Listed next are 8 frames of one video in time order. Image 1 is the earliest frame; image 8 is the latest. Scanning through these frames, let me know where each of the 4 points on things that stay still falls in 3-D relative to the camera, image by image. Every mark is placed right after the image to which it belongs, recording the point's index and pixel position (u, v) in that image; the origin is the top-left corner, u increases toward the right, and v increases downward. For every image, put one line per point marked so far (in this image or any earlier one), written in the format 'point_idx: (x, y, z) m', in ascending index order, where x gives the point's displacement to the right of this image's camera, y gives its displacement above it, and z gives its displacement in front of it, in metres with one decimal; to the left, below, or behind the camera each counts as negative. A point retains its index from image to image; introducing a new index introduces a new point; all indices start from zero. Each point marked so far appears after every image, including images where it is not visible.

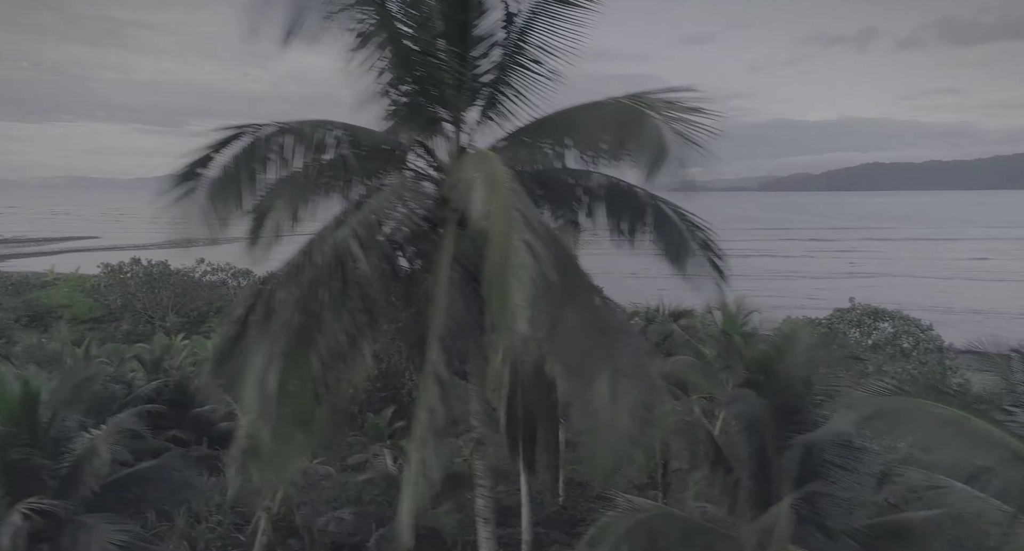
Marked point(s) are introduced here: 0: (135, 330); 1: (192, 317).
0: (-8.2, -1.1, +15.3) m
1: (-8.1, -0.8, +17.4) m
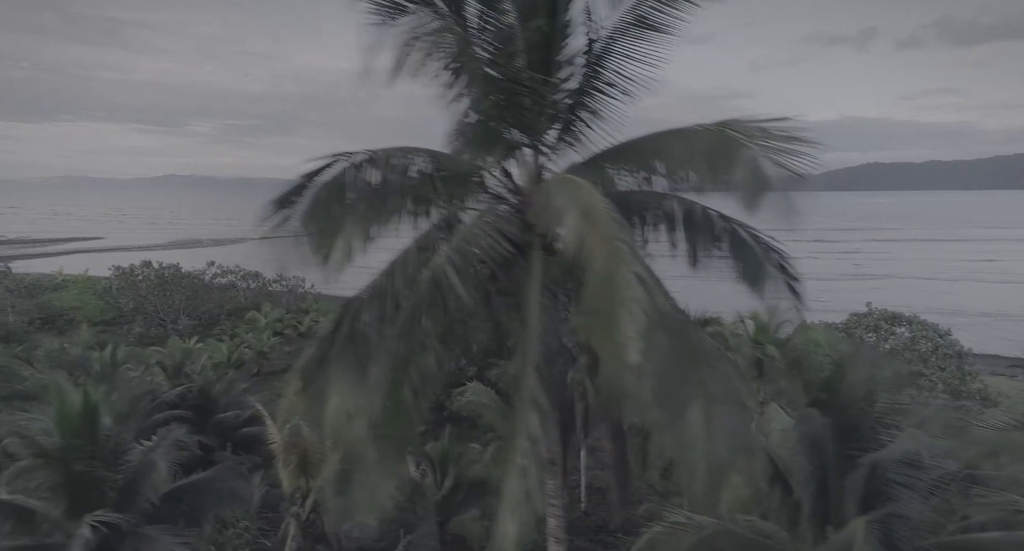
0: (-7.8, -1.2, +15.4) m
1: (-7.6, -1.0, +17.5) m
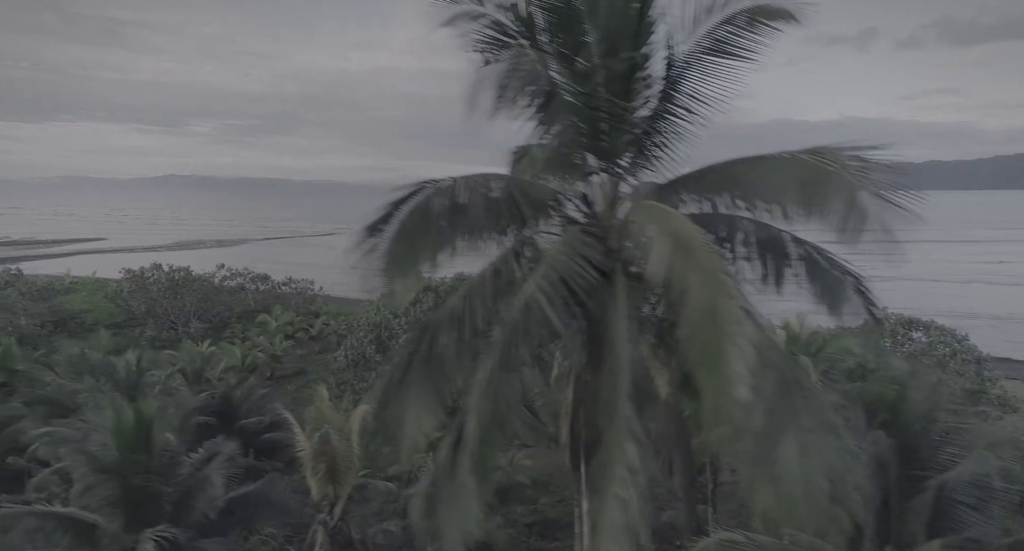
0: (-7.4, -1.3, +15.5) m
1: (-7.2, -1.1, +17.6) m
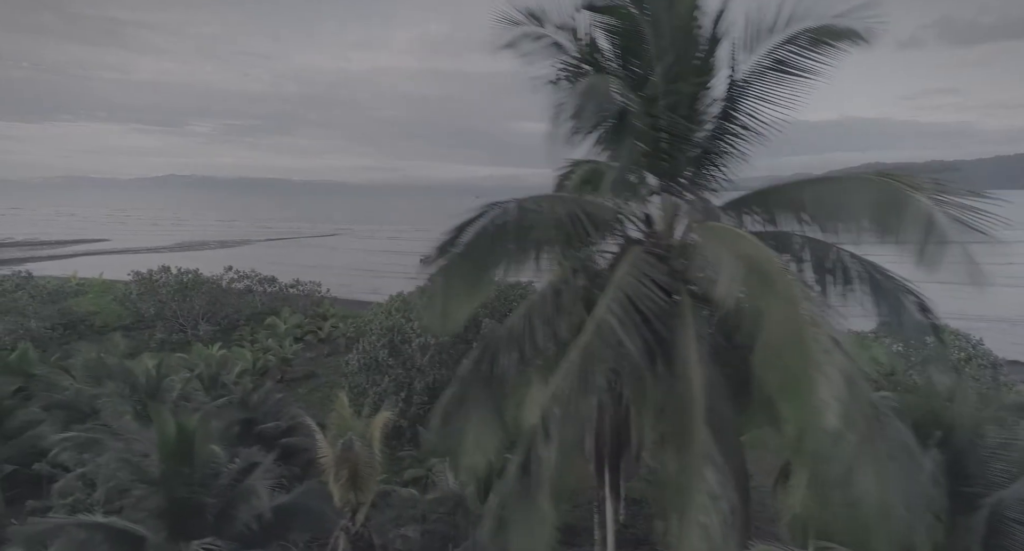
0: (-7.1, -1.4, +15.6) m
1: (-6.9, -1.2, +17.7) m
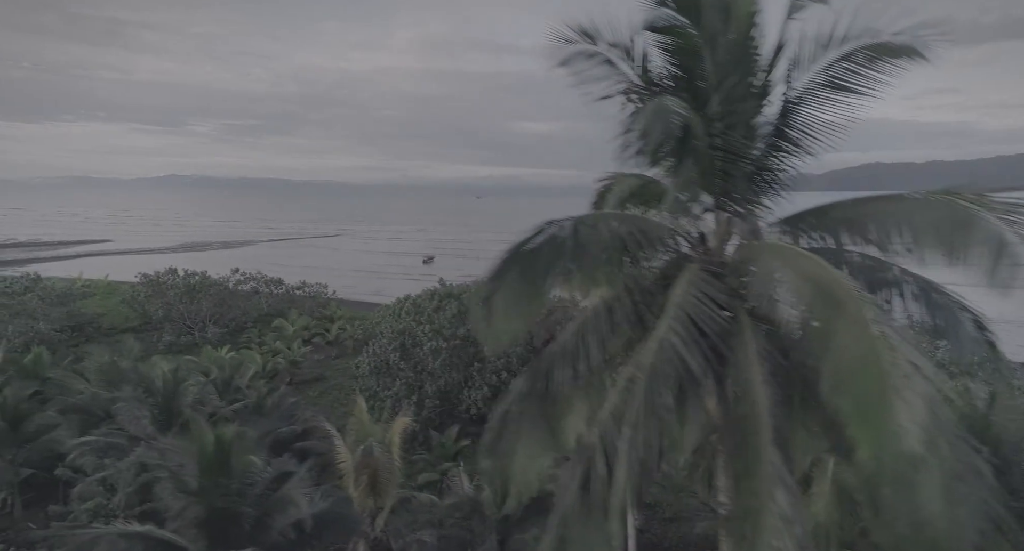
0: (-6.9, -1.5, +15.7) m
1: (-6.6, -1.3, +17.8) m
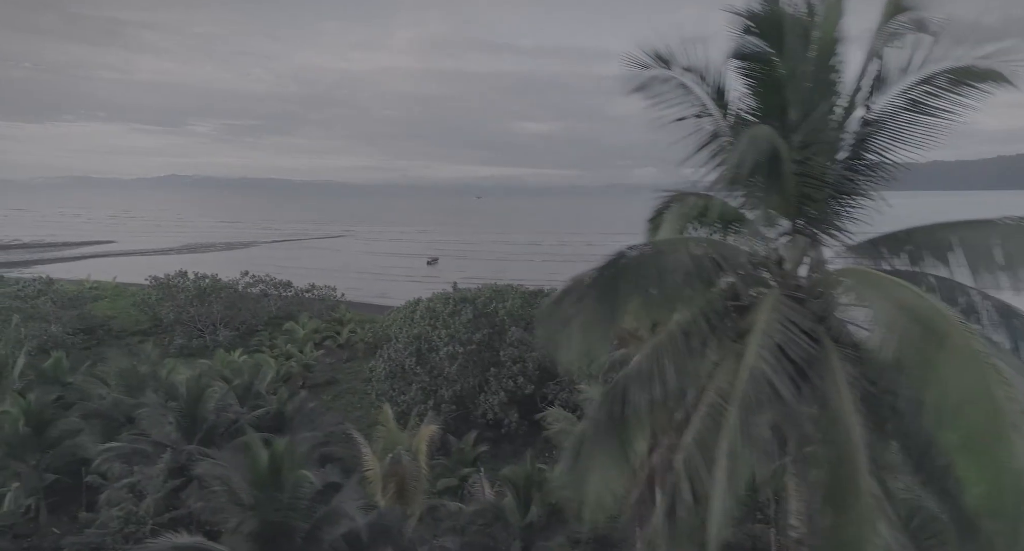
0: (-6.5, -1.6, +15.7) m
1: (-6.2, -1.4, +17.8) m
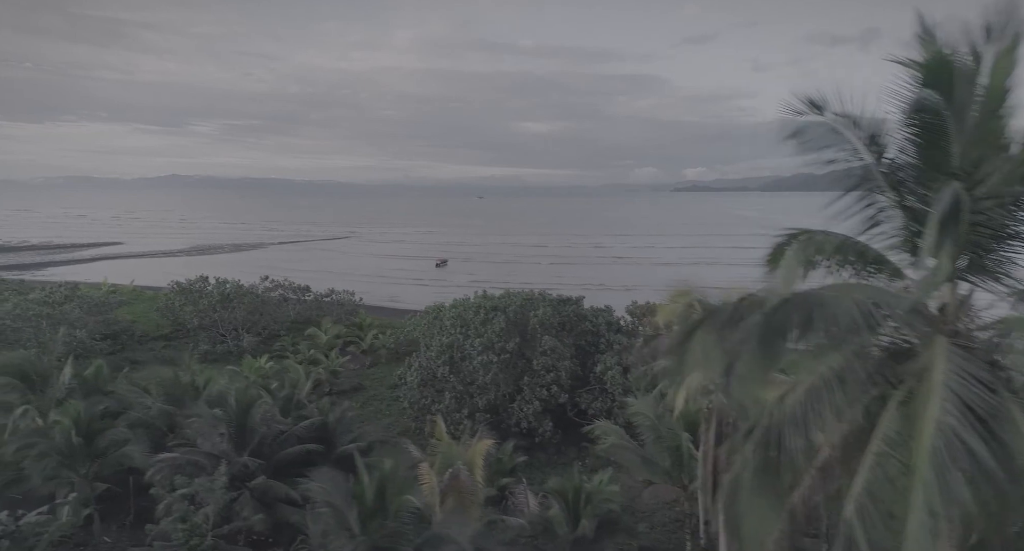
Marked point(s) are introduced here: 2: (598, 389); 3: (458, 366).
0: (-5.7, -1.9, +15.9) m
1: (-5.4, -1.7, +18.0) m
2: (+2.4, -3.2, +20.0) m
3: (-1.5, -2.4, +19.7) m
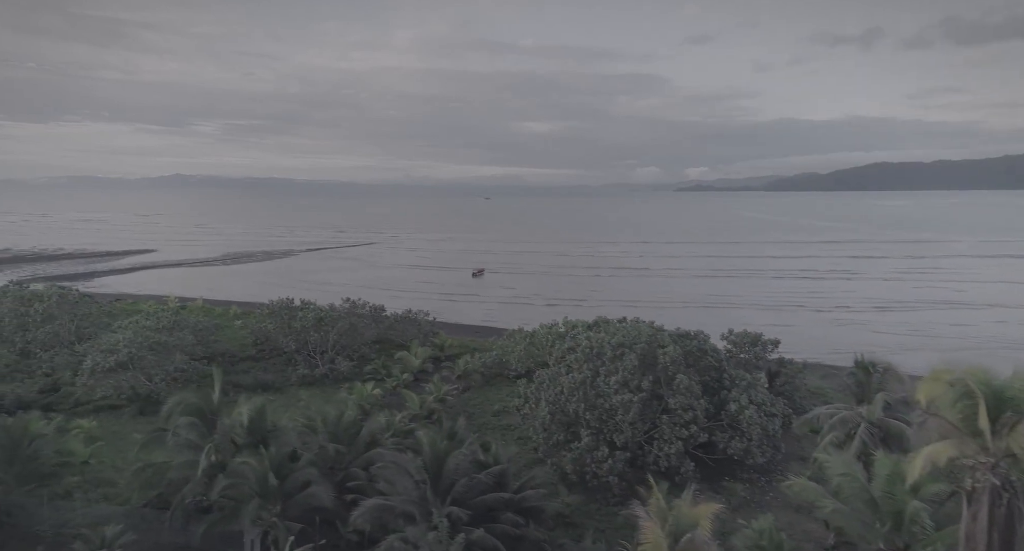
0: (-2.2, -2.9, +16.5) m
1: (-1.8, -2.7, +18.6) m
2: (+6.1, -4.2, +19.9) m
3: (+2.2, -3.5, +19.9) m
